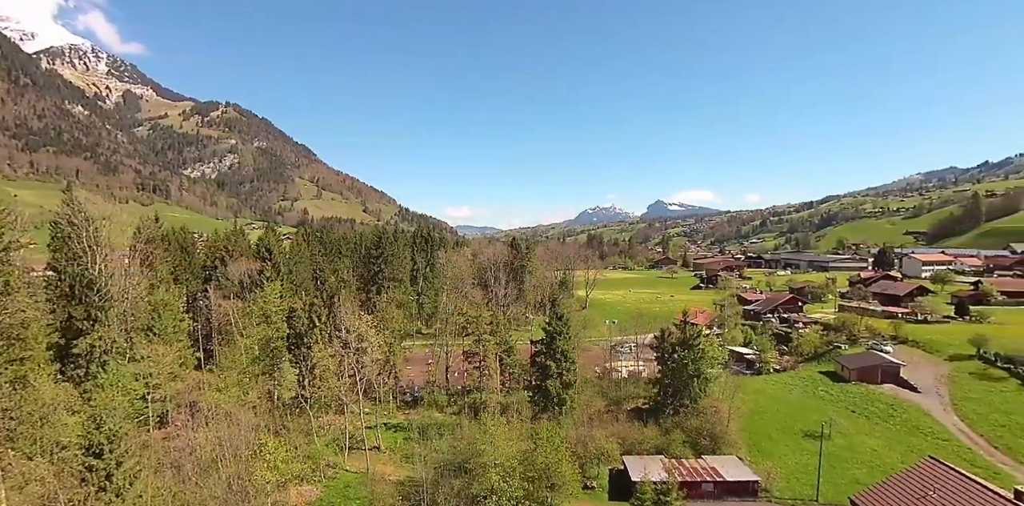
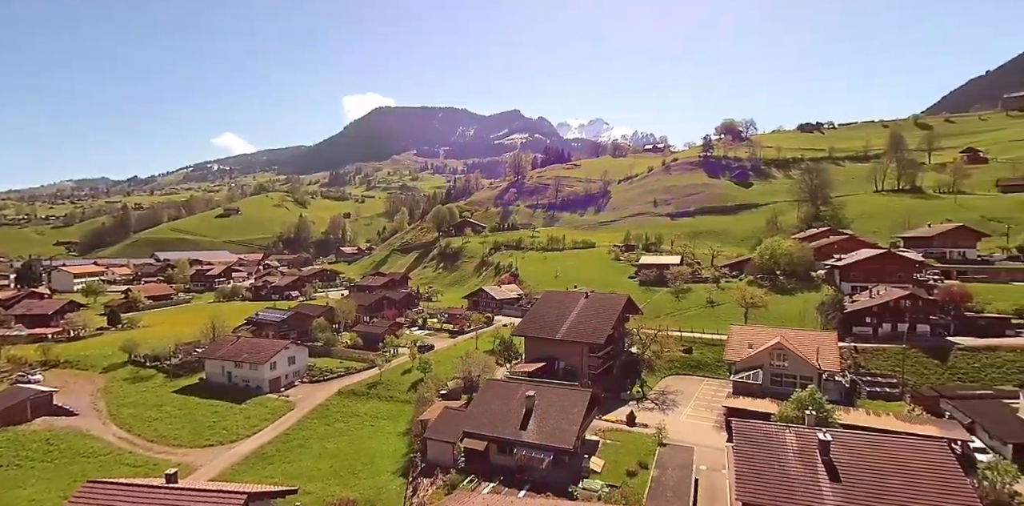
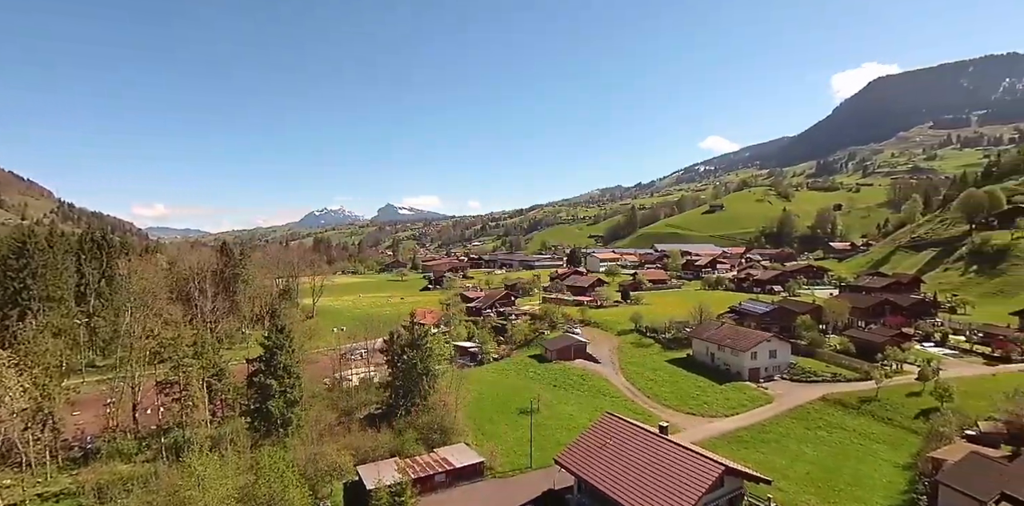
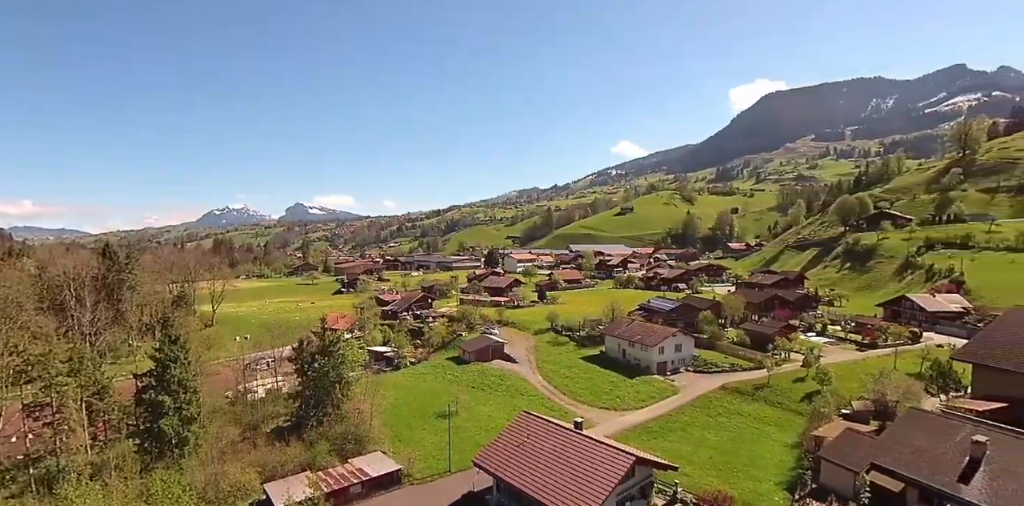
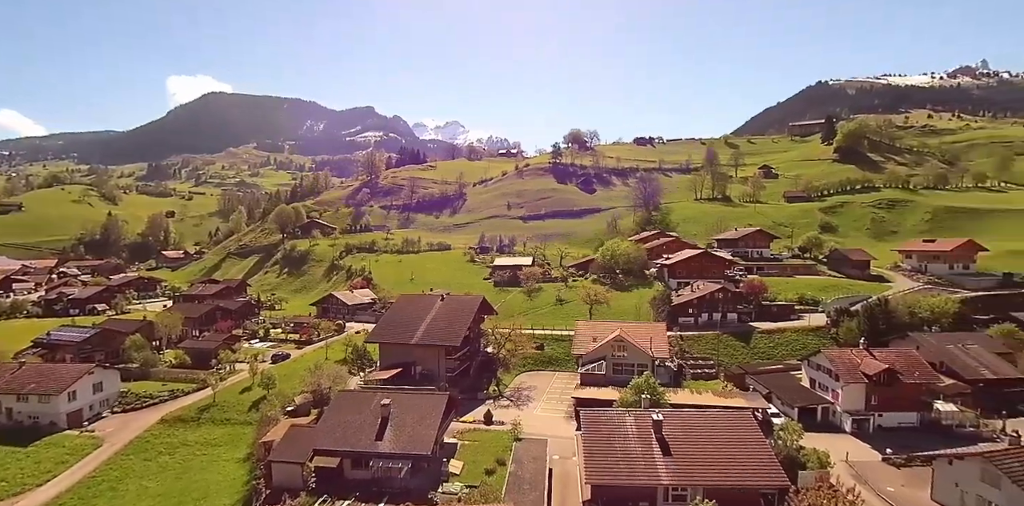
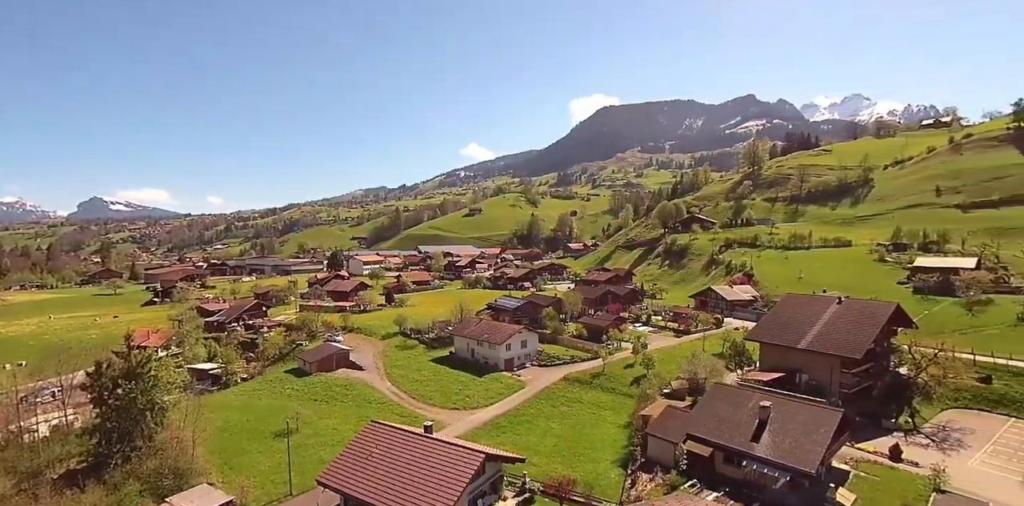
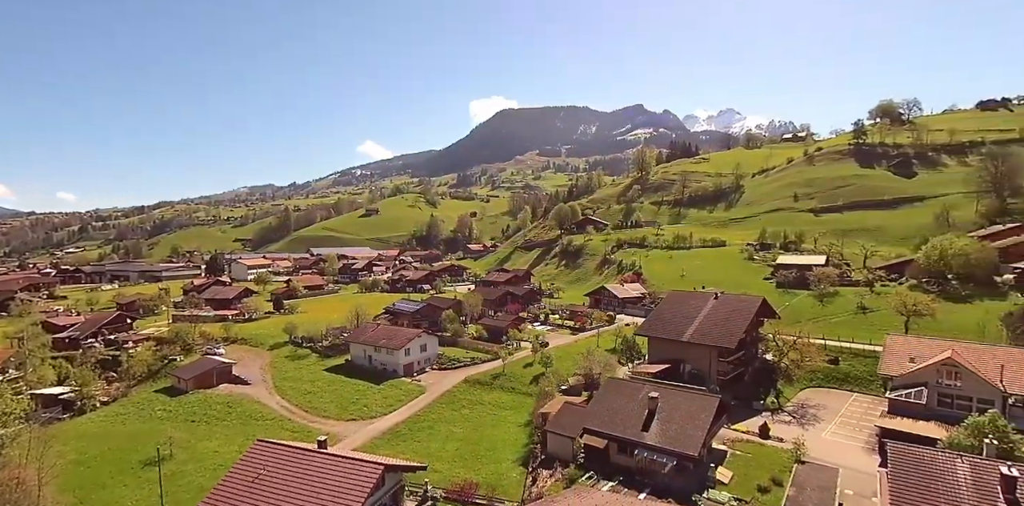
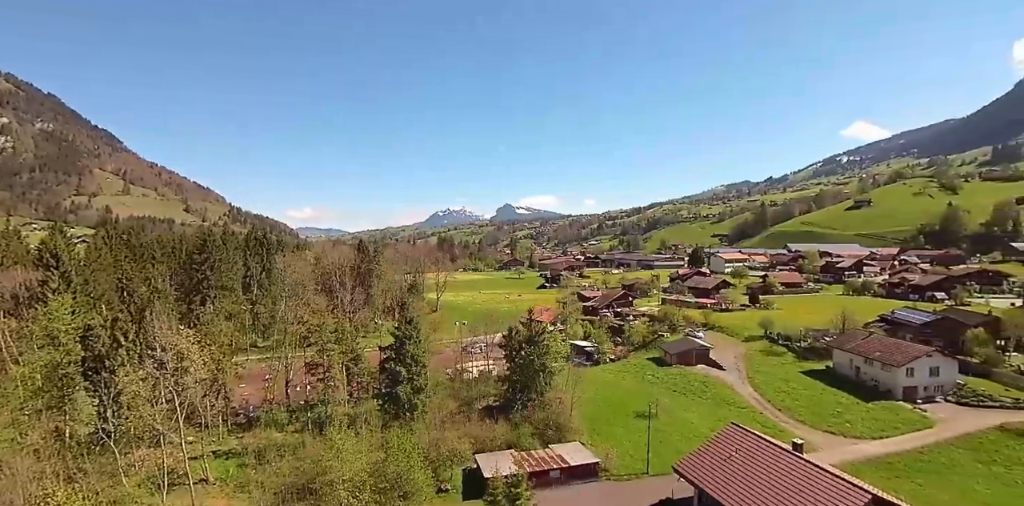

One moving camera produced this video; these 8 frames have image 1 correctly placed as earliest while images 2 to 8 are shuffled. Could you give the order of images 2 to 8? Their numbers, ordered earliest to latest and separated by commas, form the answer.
8, 3, 4, 6, 7, 2, 5
